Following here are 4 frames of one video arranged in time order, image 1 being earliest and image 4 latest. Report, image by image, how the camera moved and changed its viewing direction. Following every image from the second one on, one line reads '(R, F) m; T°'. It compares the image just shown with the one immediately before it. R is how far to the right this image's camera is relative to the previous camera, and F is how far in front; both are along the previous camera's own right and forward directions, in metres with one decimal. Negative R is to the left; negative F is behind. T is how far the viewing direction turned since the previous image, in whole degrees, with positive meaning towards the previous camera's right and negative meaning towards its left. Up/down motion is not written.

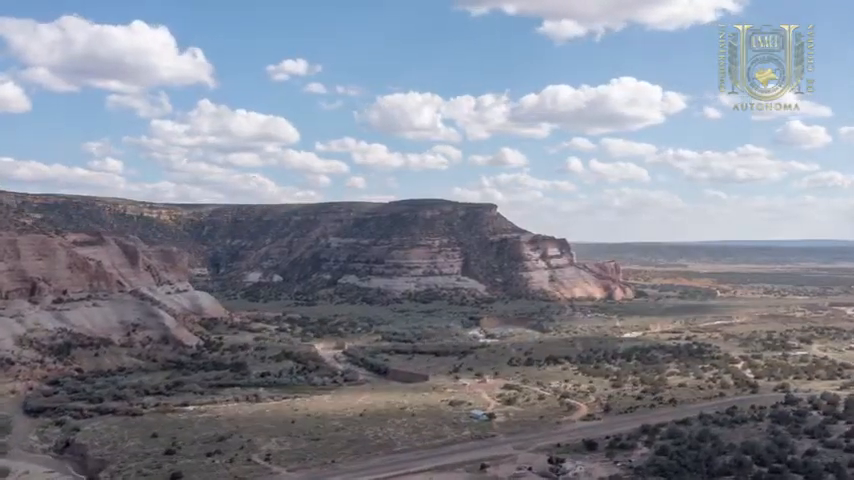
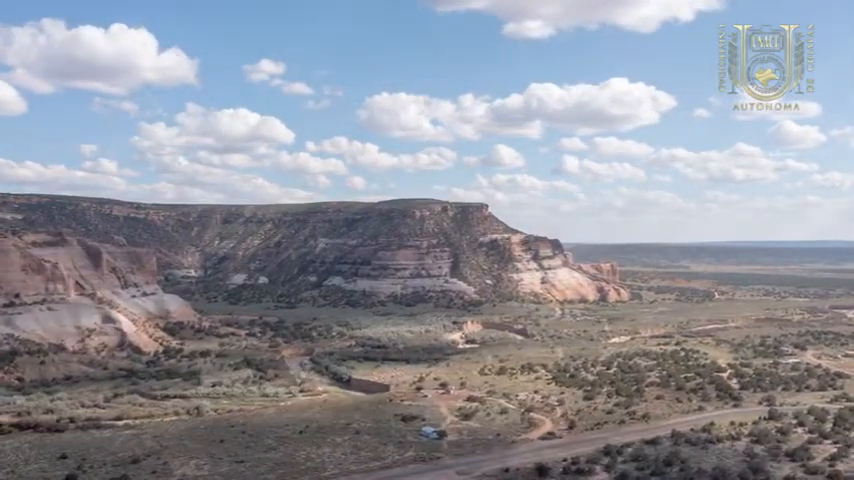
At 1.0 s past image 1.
(+2.2, +2.9) m; 0°
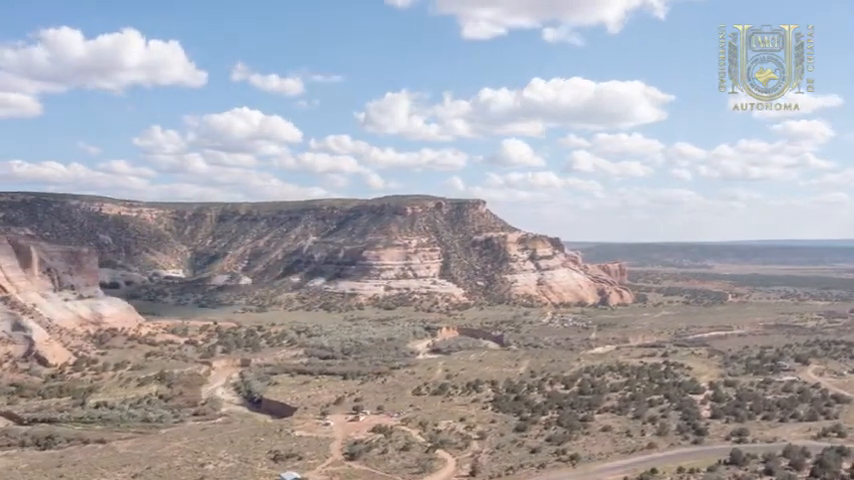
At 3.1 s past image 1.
(+4.9, +6.2) m; -2°
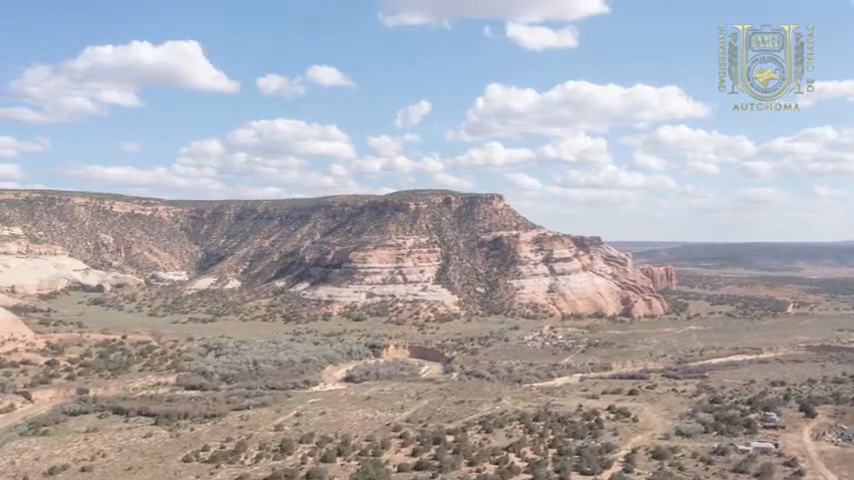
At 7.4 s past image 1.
(+10.4, +12.3) m; -7°
